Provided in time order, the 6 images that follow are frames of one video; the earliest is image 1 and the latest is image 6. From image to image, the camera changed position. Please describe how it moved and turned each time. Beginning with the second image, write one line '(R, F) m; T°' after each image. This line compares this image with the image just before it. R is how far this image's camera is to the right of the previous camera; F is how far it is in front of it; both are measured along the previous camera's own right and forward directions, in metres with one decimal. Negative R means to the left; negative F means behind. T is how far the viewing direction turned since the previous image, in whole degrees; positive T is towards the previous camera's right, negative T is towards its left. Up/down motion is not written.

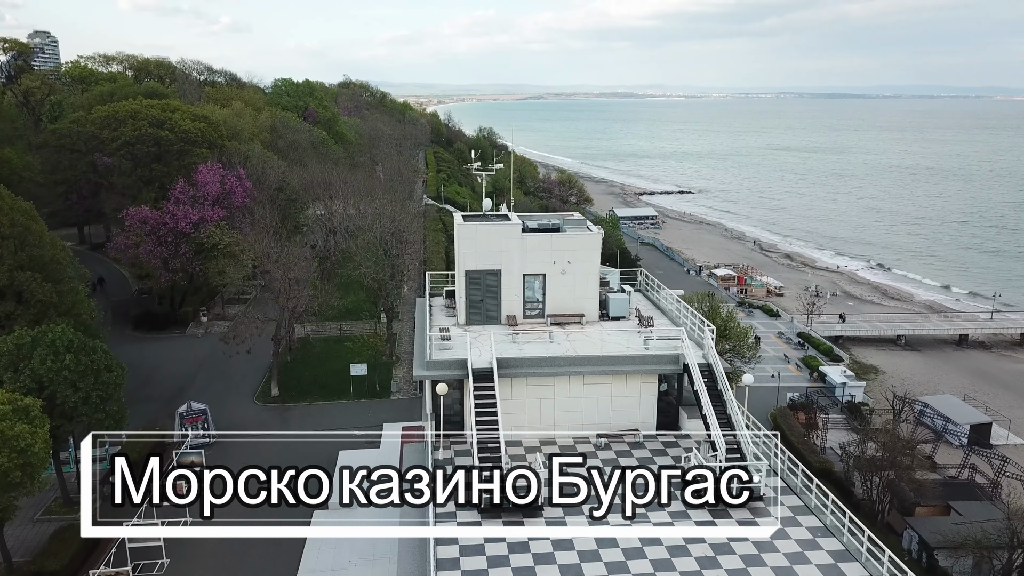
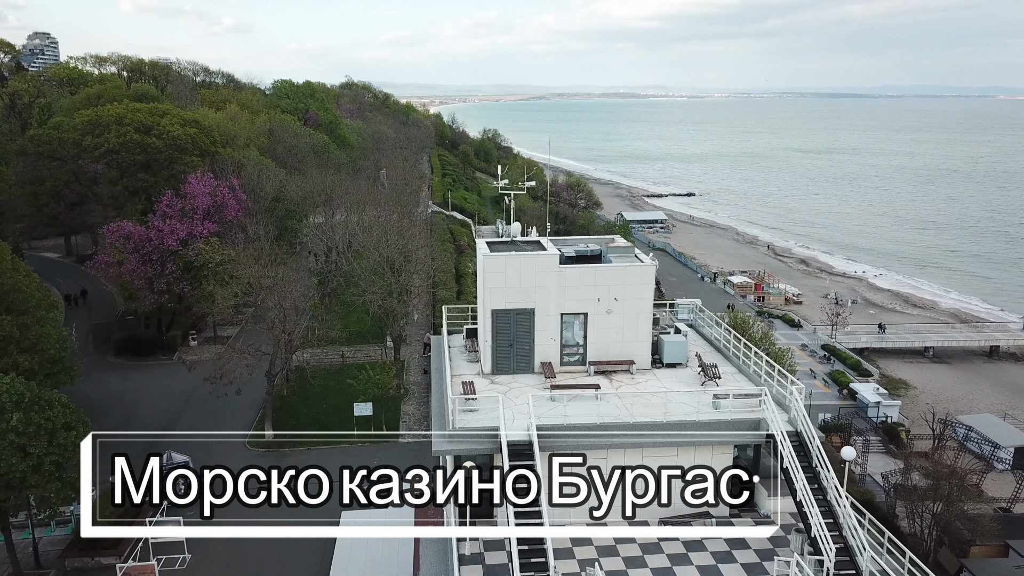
(-0.8, +3.4) m; 0°
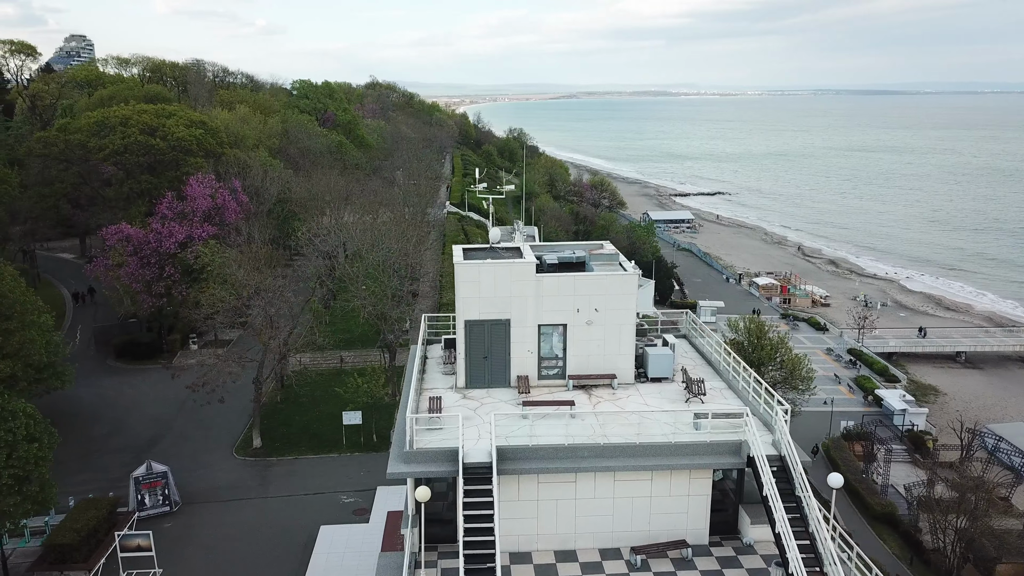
(+1.3, +0.9) m; -2°
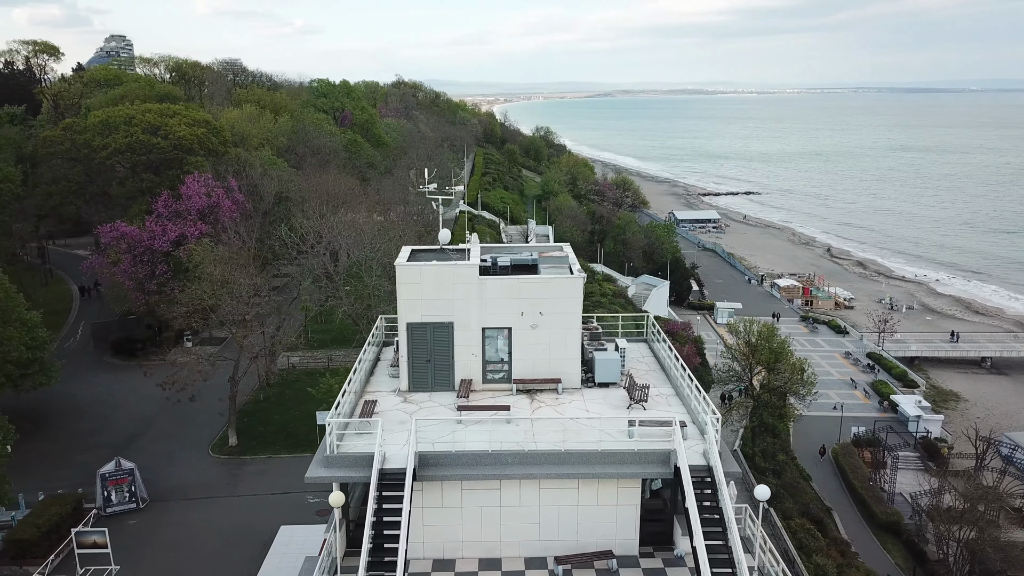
(+2.1, +0.3) m; -2°
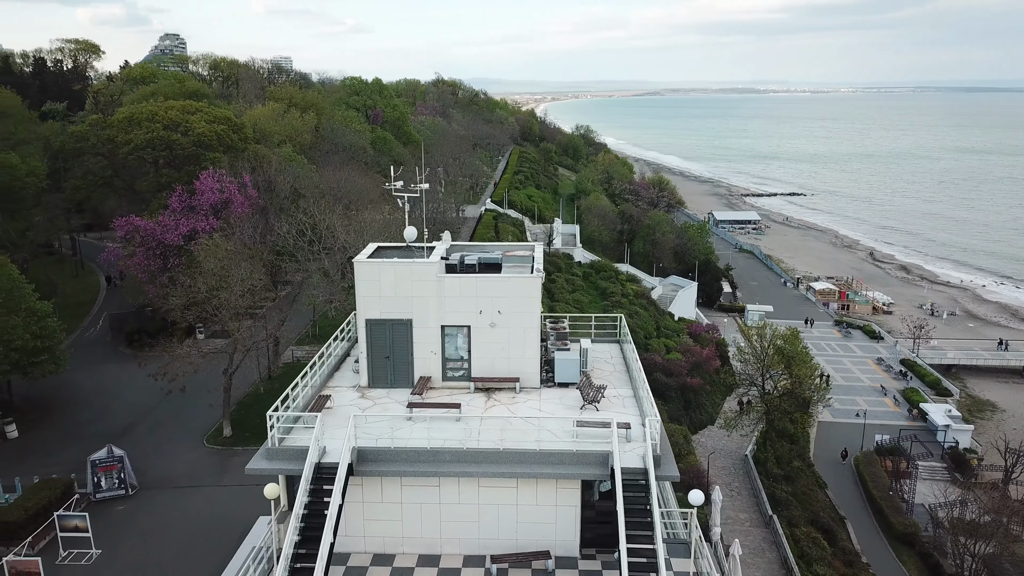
(+2.0, +0.1) m; -3°
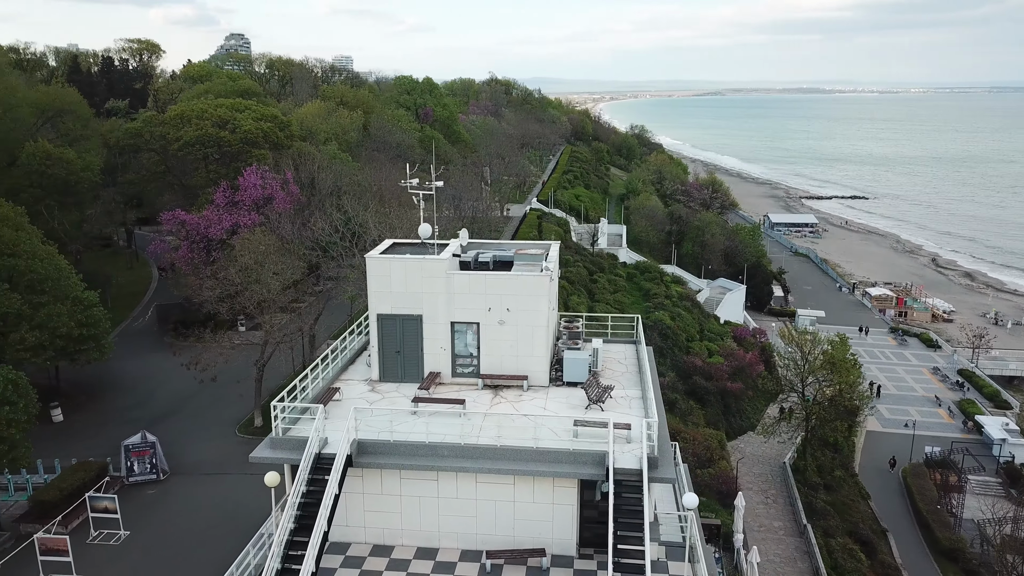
(+1.0, +0.1) m; -4°
